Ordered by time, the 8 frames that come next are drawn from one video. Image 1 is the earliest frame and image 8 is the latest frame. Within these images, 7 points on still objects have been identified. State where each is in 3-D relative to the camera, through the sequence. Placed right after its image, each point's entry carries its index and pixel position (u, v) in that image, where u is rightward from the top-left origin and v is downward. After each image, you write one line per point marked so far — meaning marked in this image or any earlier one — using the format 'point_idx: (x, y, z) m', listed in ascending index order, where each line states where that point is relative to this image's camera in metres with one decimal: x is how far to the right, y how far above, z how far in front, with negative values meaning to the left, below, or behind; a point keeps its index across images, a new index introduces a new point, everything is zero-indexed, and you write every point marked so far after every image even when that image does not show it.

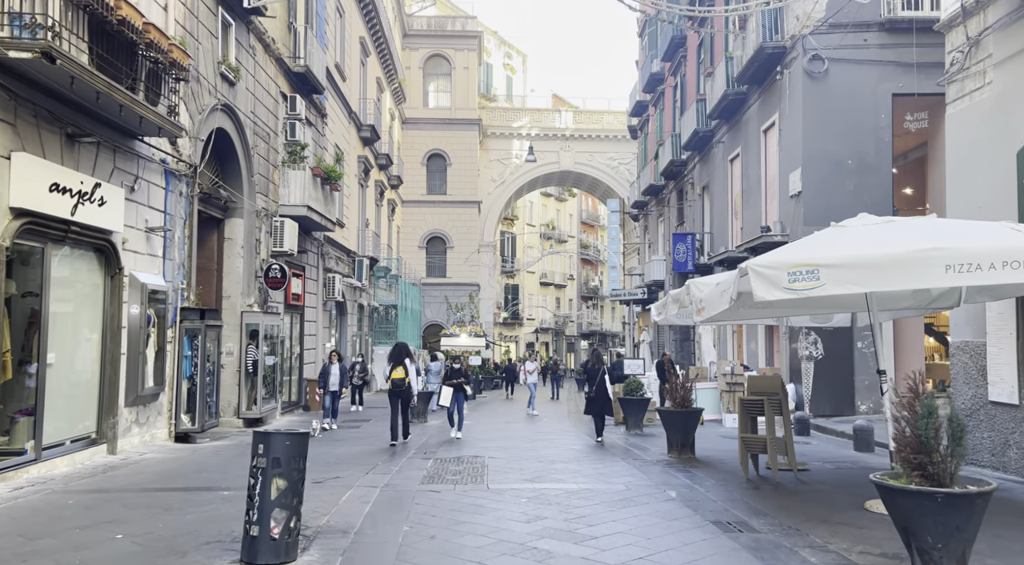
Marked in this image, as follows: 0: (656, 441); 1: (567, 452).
0: (+2.4, -2.6, +14.7) m
1: (+0.8, -2.4, +12.4) m
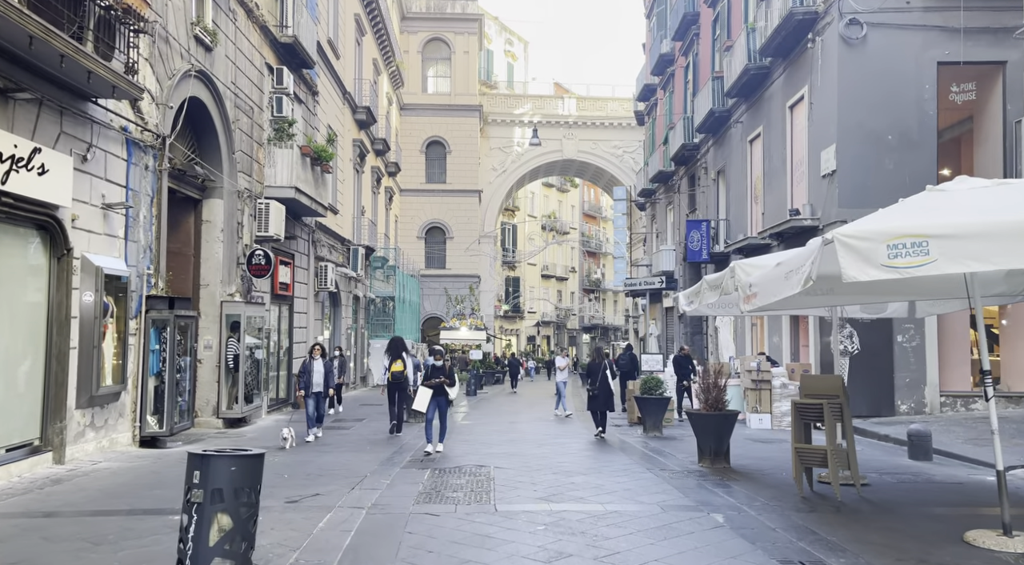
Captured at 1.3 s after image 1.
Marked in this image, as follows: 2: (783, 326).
0: (+2.5, -2.4, +13.2) m
1: (+0.9, -2.2, +10.9) m
2: (+5.9, -0.9, +19.6) m
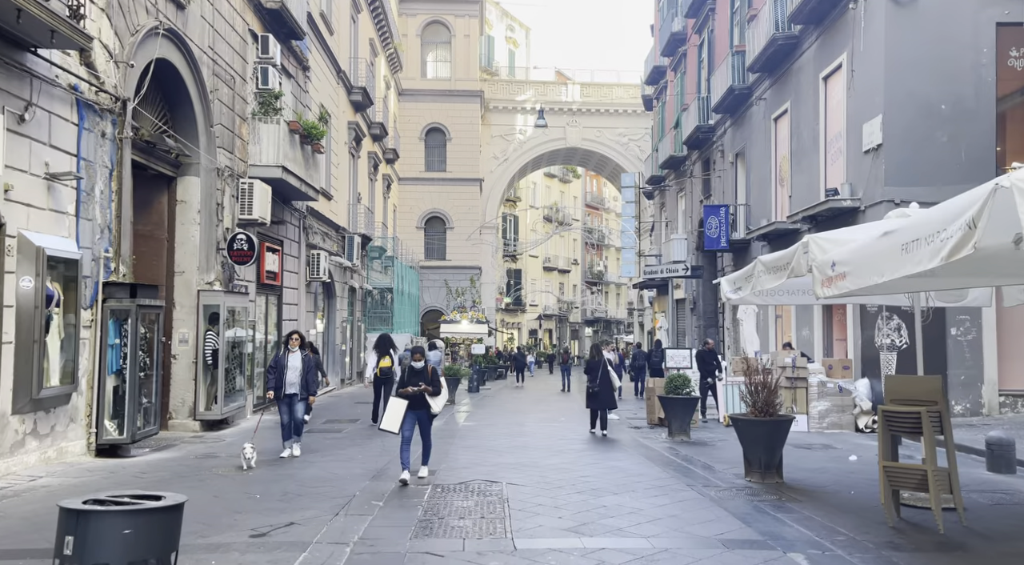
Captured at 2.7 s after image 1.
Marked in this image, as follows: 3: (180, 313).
0: (+2.6, -2.2, +11.6) m
1: (+1.0, -2.0, +9.3) m
2: (+6.0, -0.7, +18.0) m
3: (-5.2, -0.5, +14.1) m
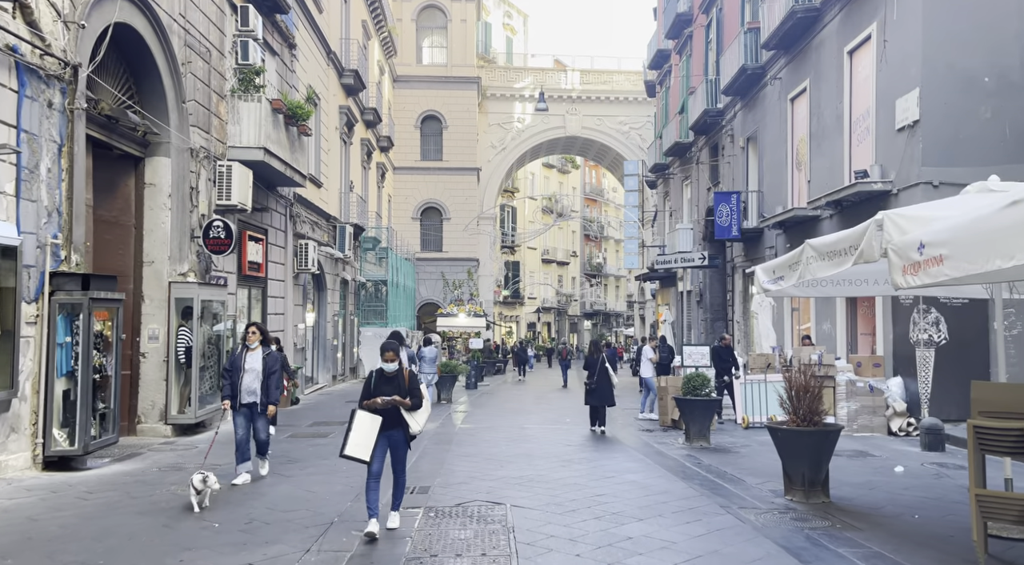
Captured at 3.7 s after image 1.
0: (+2.7, -2.1, +10.4) m
1: (+1.1, -1.9, +8.1) m
2: (+6.0, -0.5, +16.8) m
3: (-5.2, -0.4, +12.9) m
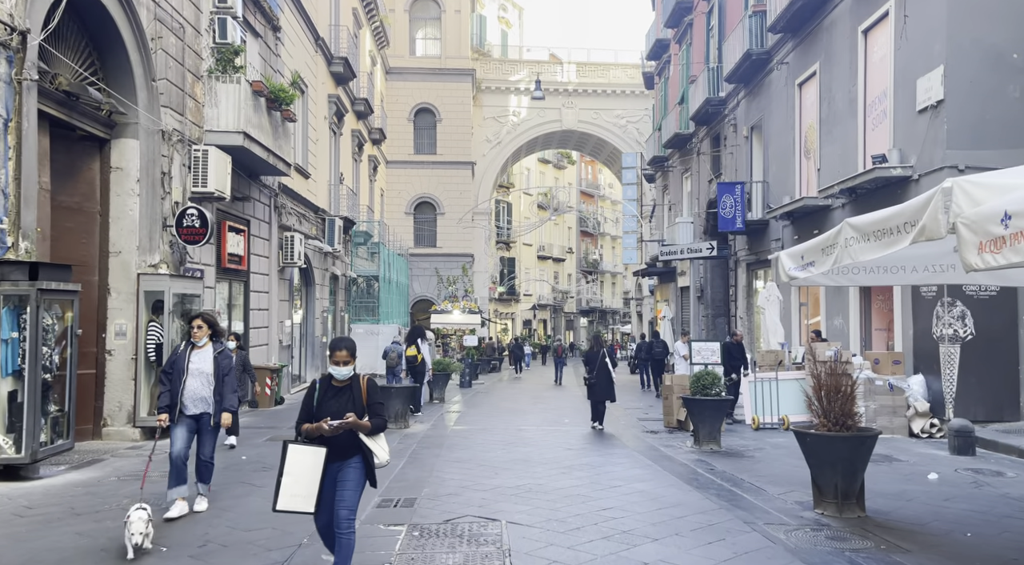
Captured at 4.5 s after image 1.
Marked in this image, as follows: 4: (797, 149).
0: (+2.6, -2.0, +9.5) m
1: (+1.1, -1.8, +7.2) m
2: (+6.0, -0.4, +15.9) m
3: (-5.3, -0.3, +11.9) m
4: (+6.0, +2.8, +19.0) m
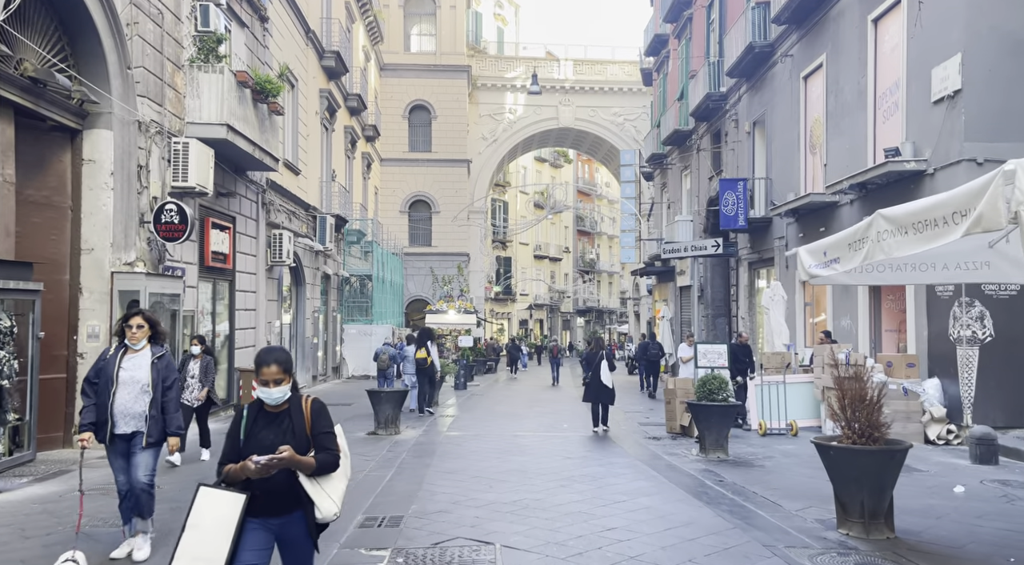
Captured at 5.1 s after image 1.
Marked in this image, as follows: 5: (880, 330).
0: (+2.6, -2.0, +8.9) m
1: (+1.0, -1.8, +6.6) m
2: (+5.9, -0.4, +15.3) m
3: (-5.3, -0.2, +11.3) m
4: (+5.9, +2.8, +18.4) m
5: (+6.1, -0.8, +14.8) m
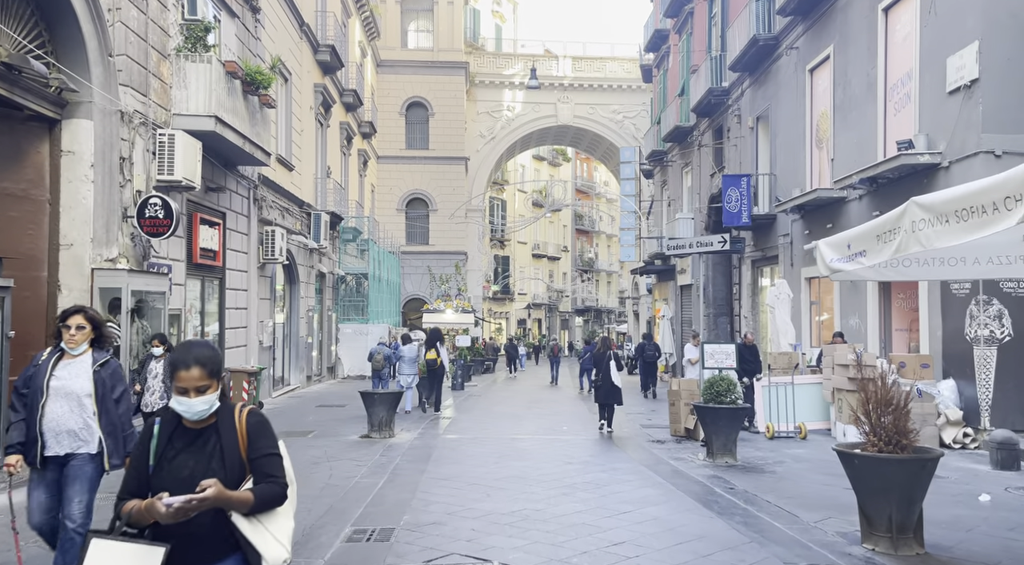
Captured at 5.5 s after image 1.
0: (+2.6, -1.9, +8.4) m
1: (+1.0, -1.8, +6.1) m
2: (+5.9, -0.3, +14.8) m
3: (-5.4, -0.2, +10.8) m
4: (+5.9, +2.9, +17.9) m
5: (+6.1, -0.7, +14.3) m
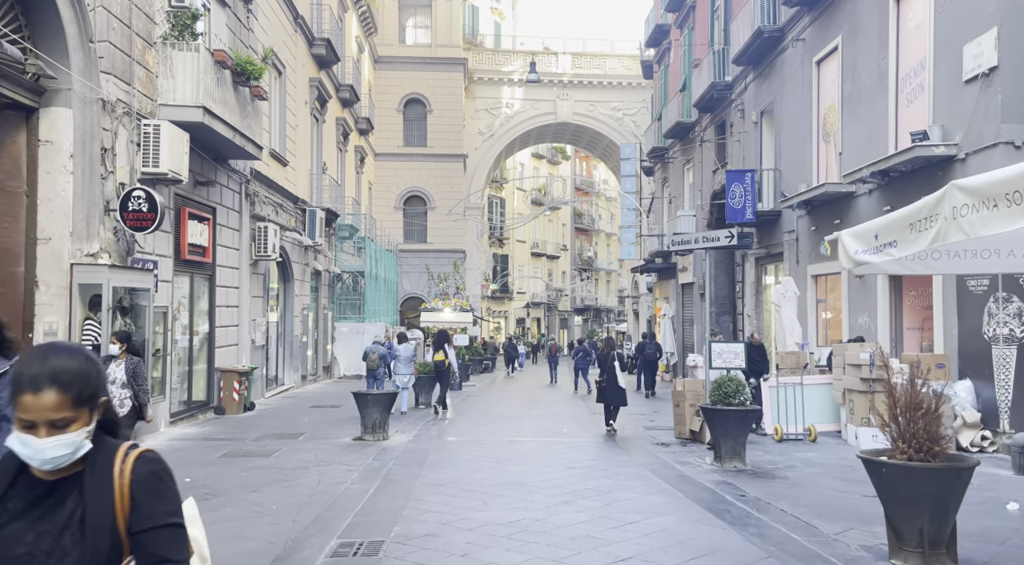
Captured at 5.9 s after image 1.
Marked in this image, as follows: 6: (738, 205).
0: (+2.5, -1.9, +8.0) m
1: (+1.0, -1.7, +5.6) m
2: (+5.8, -0.3, +14.4) m
3: (-5.4, -0.2, +10.3) m
4: (+5.9, +2.9, +17.5) m
5: (+6.0, -0.7, +13.9) m
6: (+5.0, +1.7, +19.9) m
